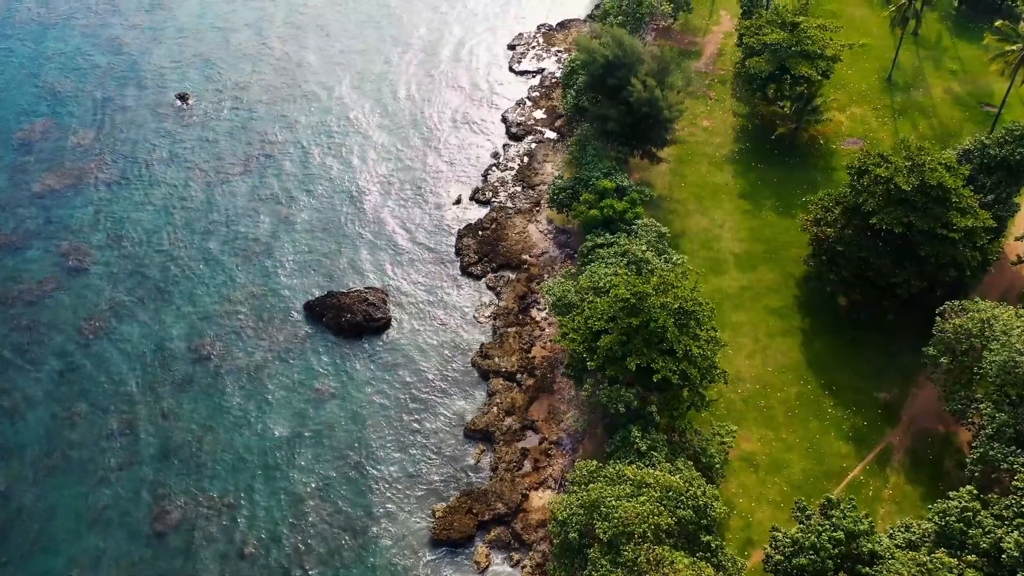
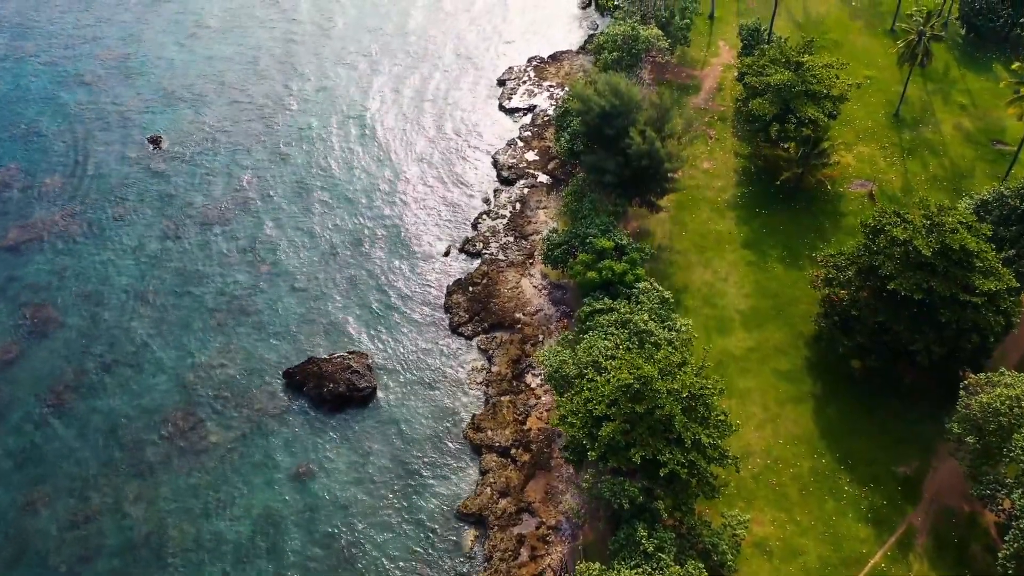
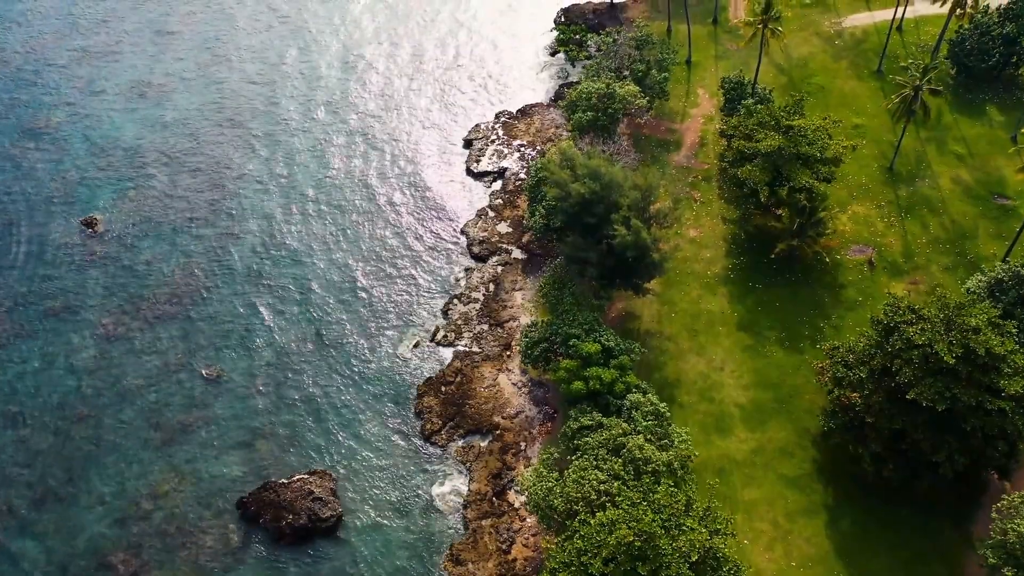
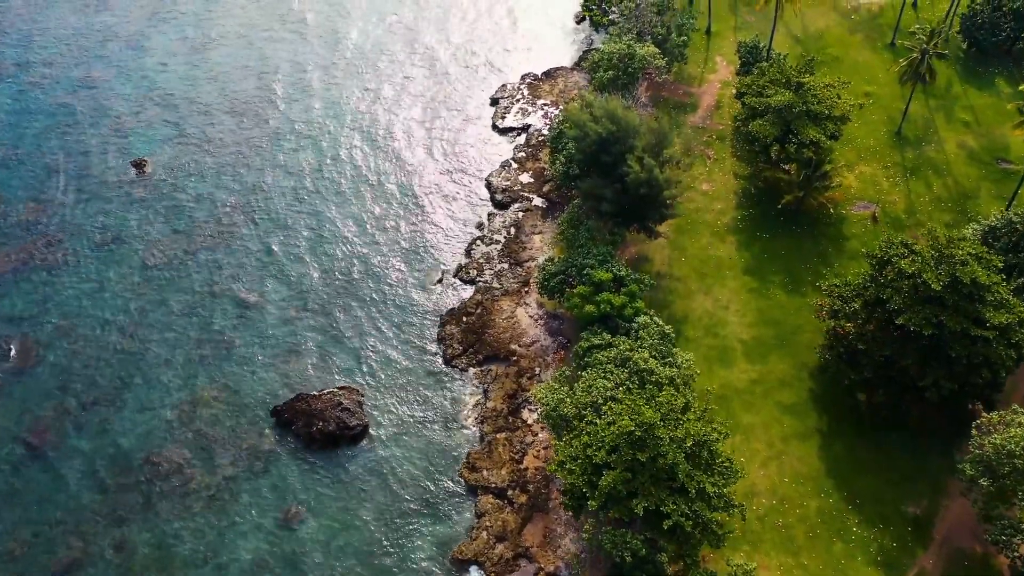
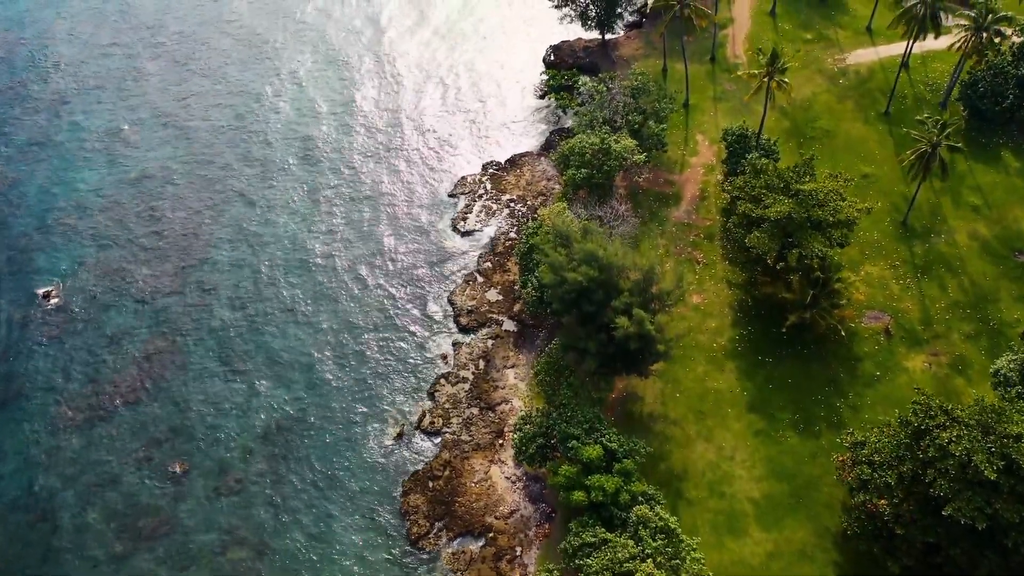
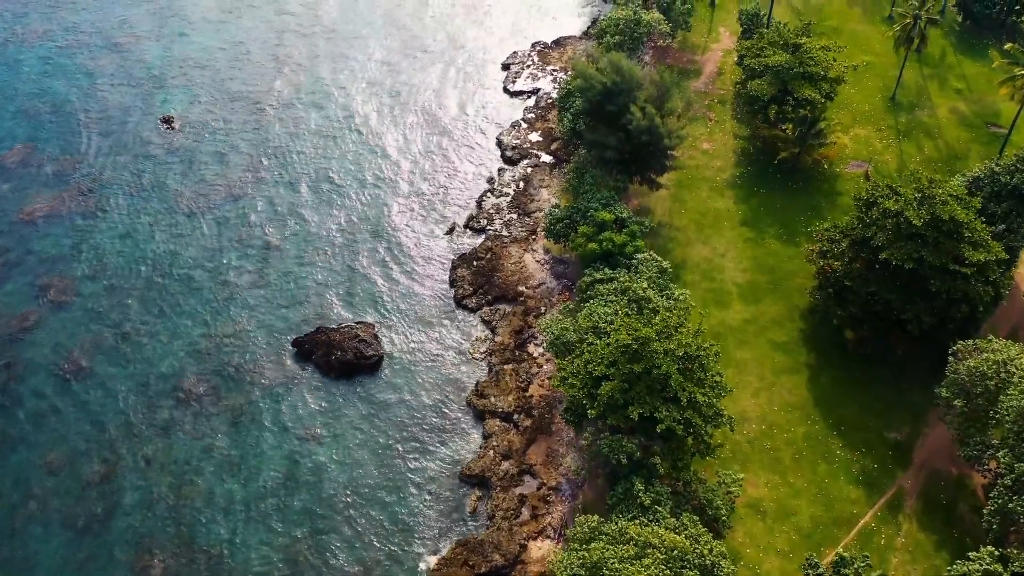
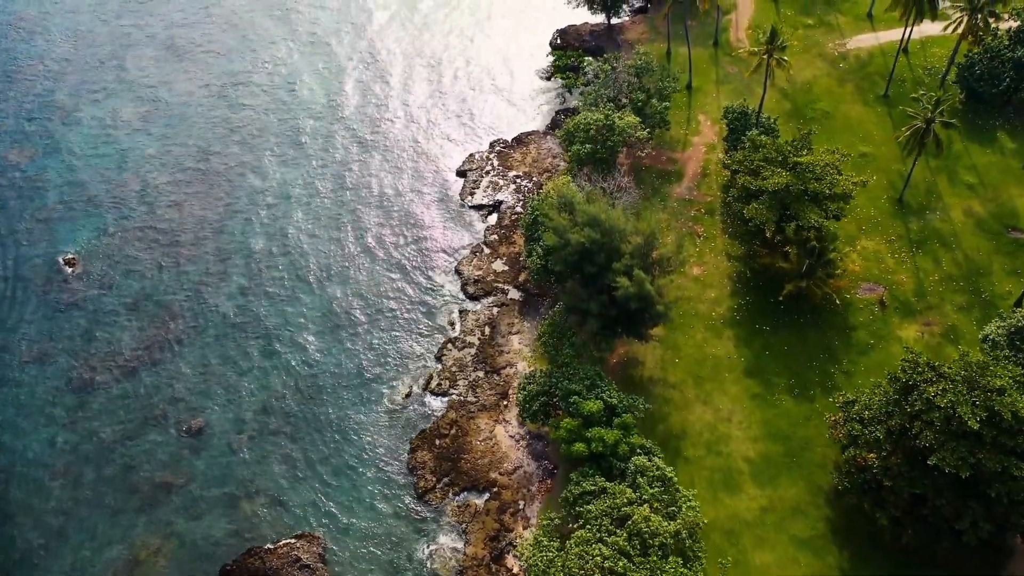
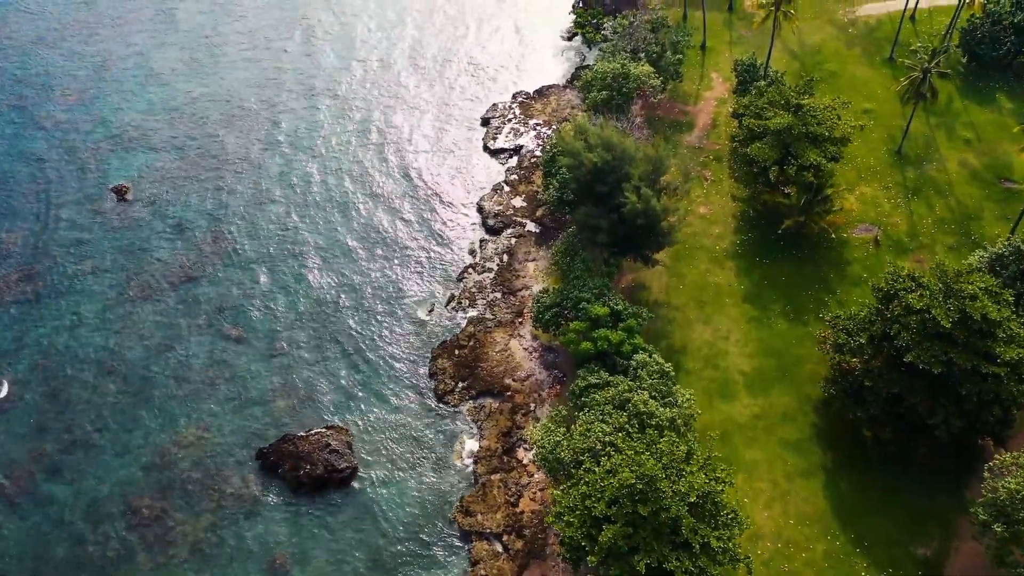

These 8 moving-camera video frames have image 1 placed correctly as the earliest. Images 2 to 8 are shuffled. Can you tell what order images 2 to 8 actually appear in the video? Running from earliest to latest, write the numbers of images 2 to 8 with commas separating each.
6, 2, 4, 8, 3, 7, 5
